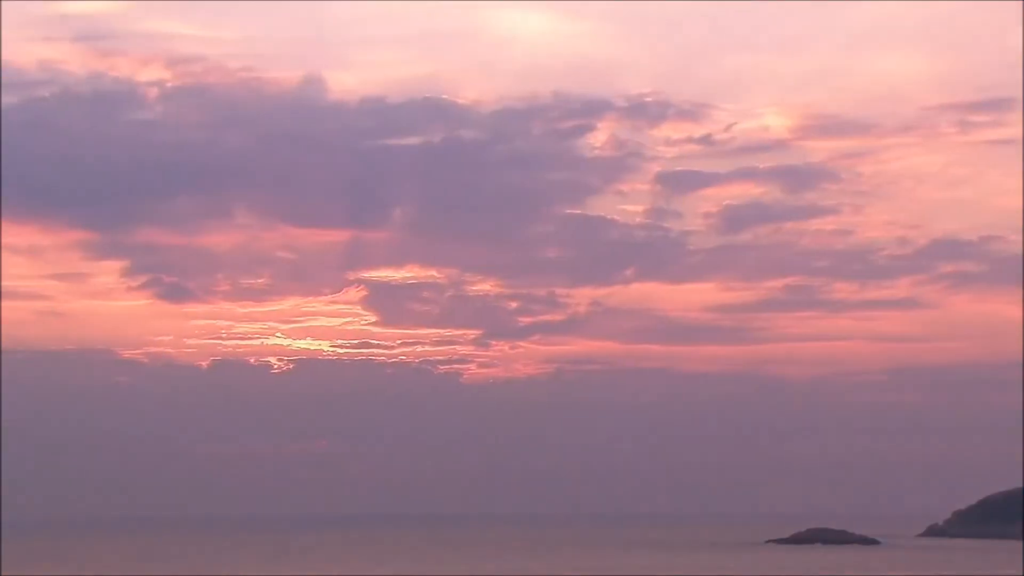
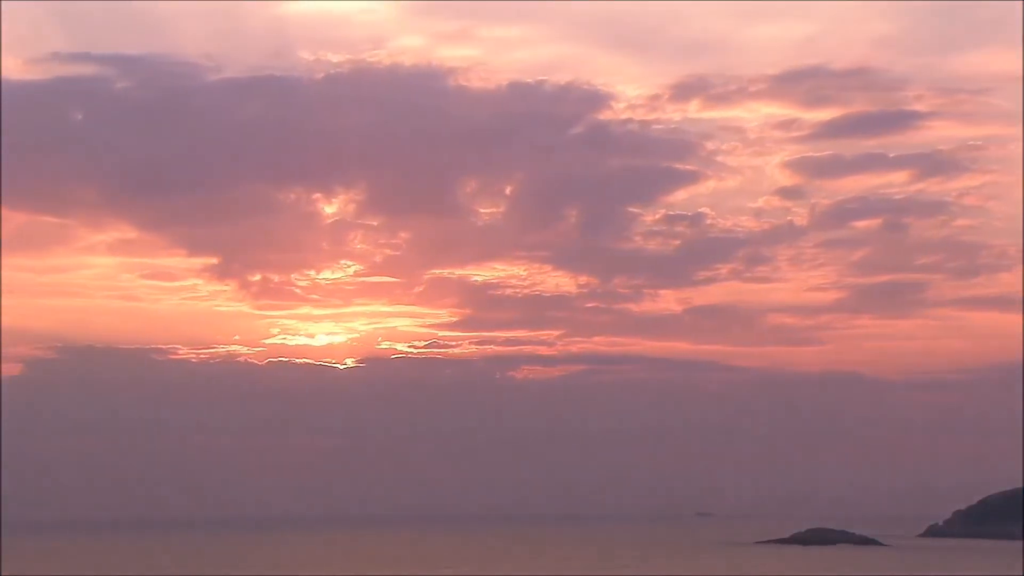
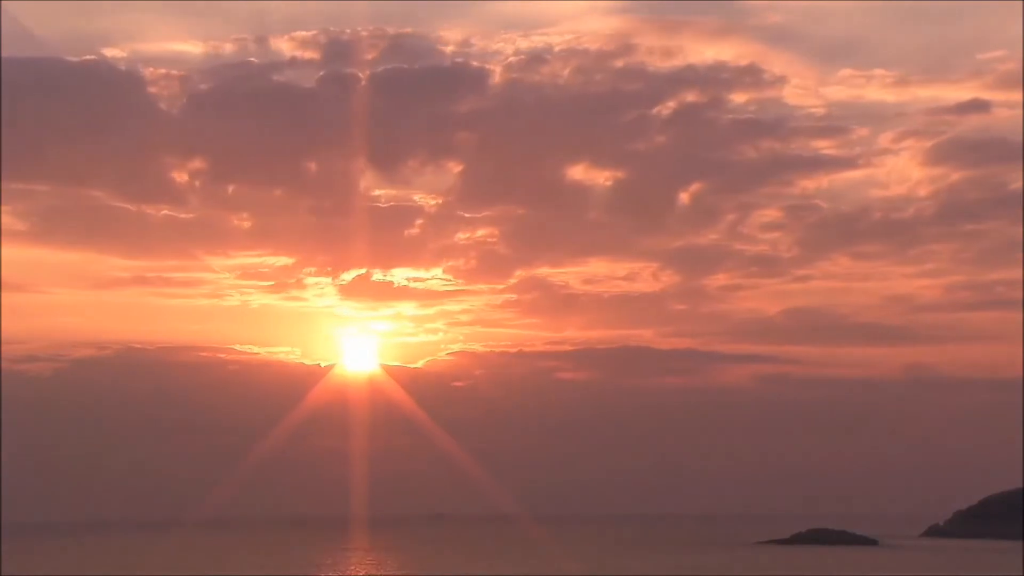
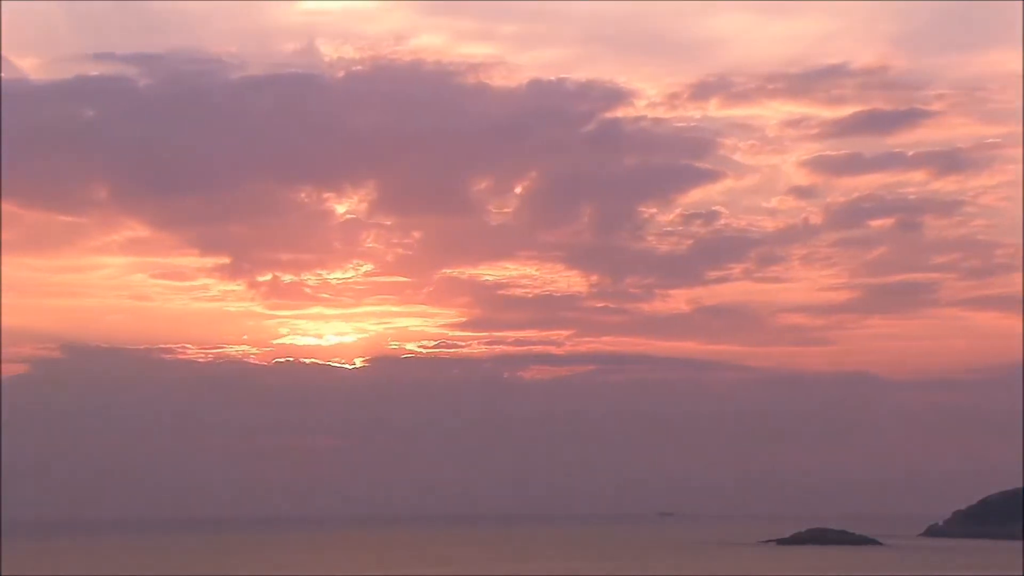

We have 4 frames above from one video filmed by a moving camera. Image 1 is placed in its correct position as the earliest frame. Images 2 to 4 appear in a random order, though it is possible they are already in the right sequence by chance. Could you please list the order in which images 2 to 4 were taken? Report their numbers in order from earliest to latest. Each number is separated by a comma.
2, 4, 3
